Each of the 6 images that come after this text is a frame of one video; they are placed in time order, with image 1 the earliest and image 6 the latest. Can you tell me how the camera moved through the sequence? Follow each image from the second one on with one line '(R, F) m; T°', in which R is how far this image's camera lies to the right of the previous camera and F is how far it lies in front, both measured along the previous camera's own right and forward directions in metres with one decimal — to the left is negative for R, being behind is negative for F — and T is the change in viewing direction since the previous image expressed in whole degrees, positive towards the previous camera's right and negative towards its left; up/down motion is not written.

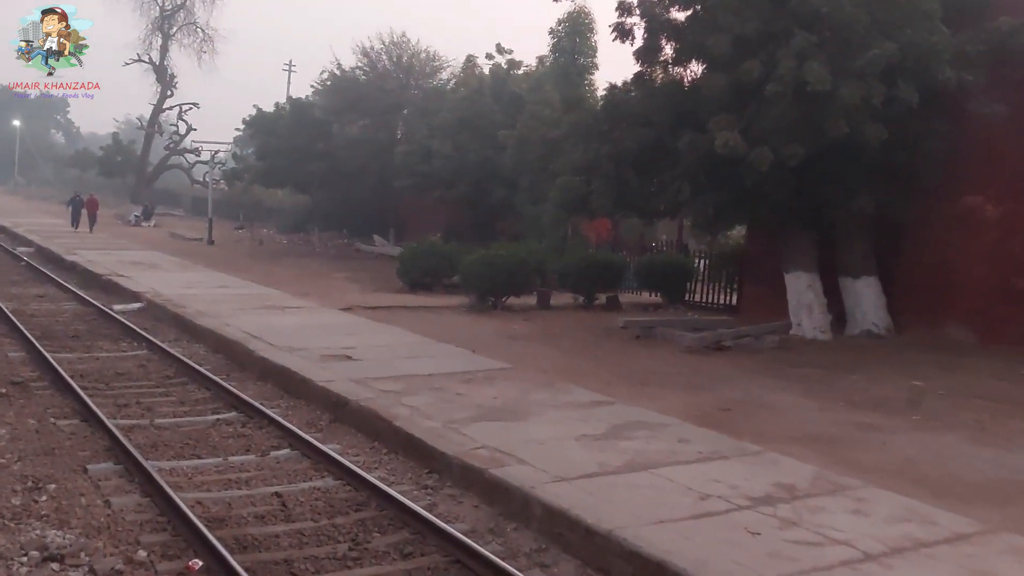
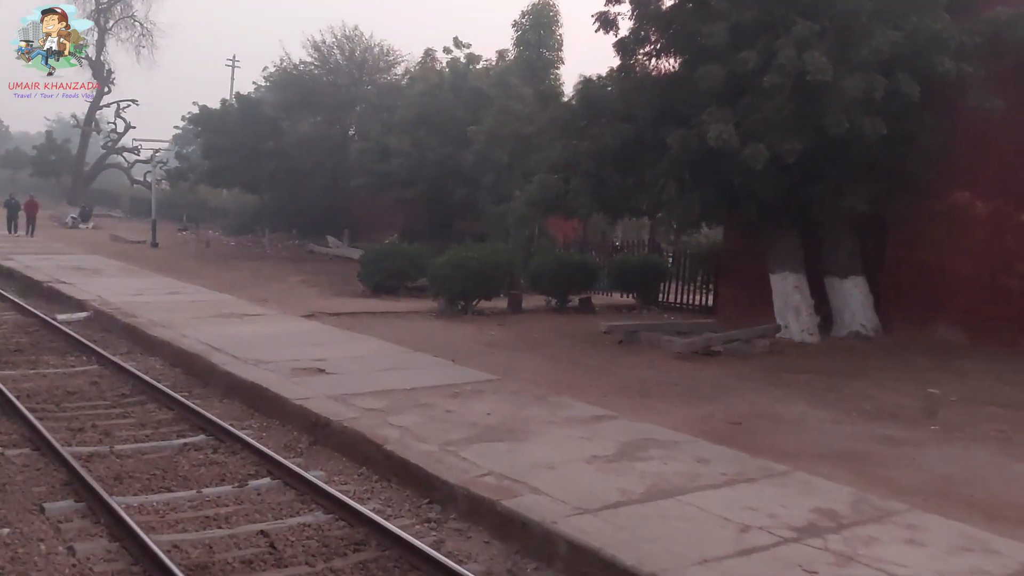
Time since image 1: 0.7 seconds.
(-0.5, +0.7) m; +3°
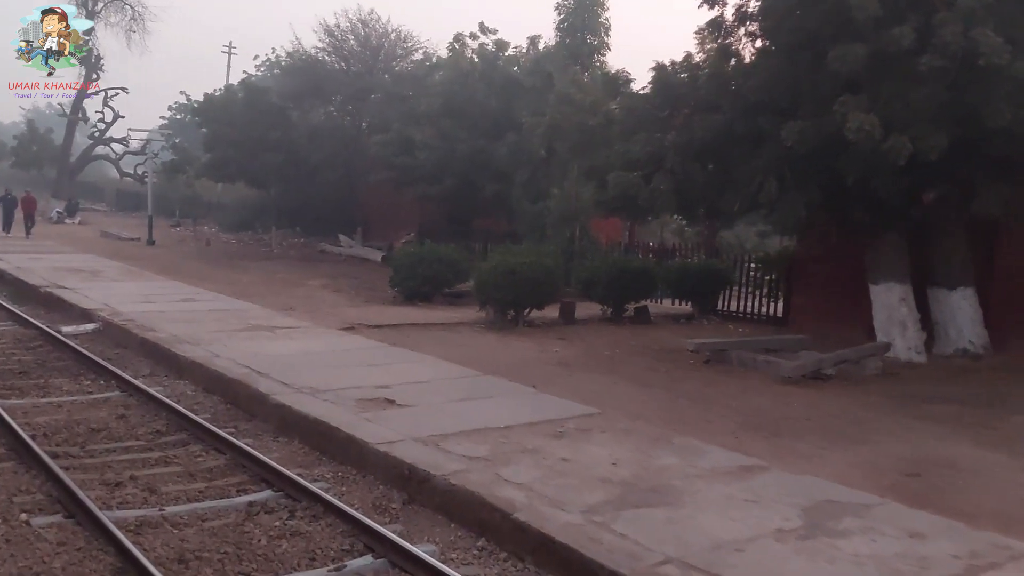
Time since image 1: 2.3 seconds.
(-1.2, +1.6) m; +1°
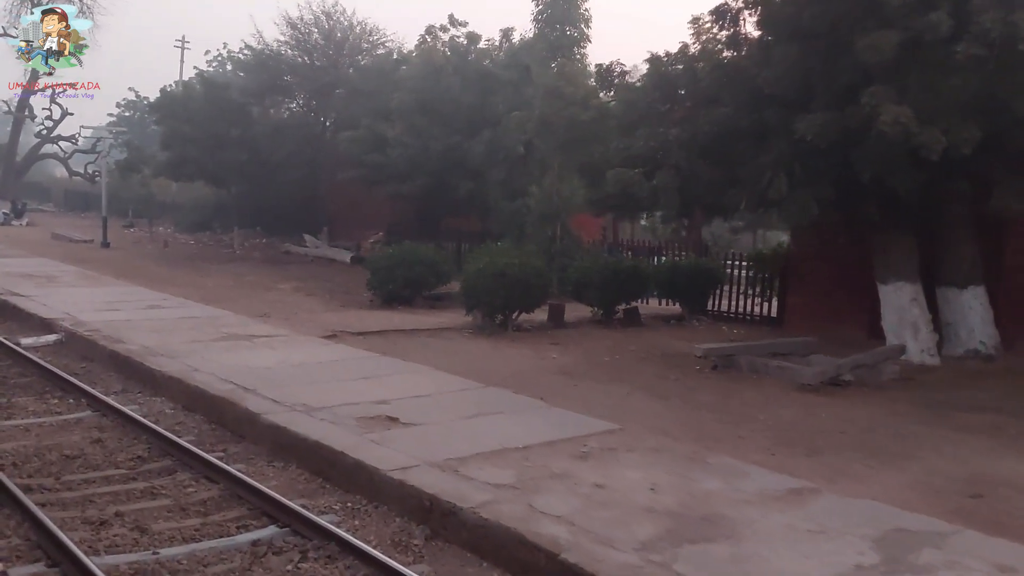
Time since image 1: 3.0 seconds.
(-0.5, +0.7) m; +3°
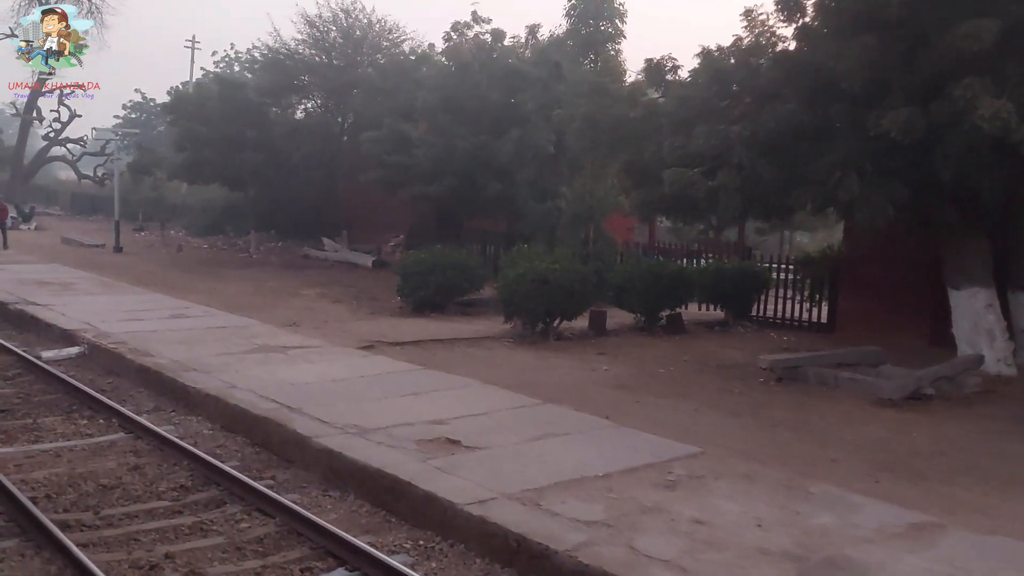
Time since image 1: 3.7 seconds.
(-0.6, +0.7) m; 0°
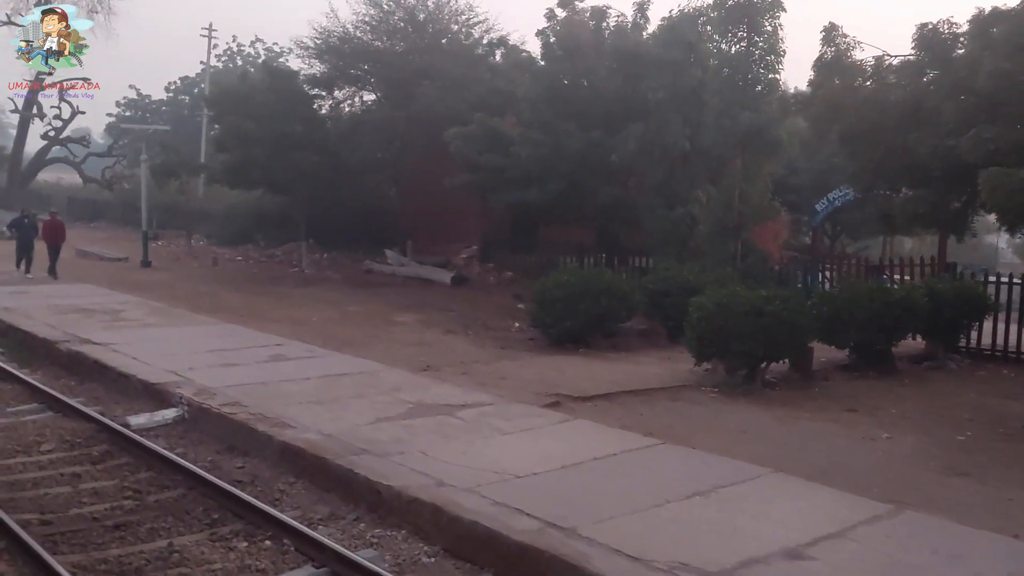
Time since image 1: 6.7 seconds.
(-2.5, +2.9) m; +1°
